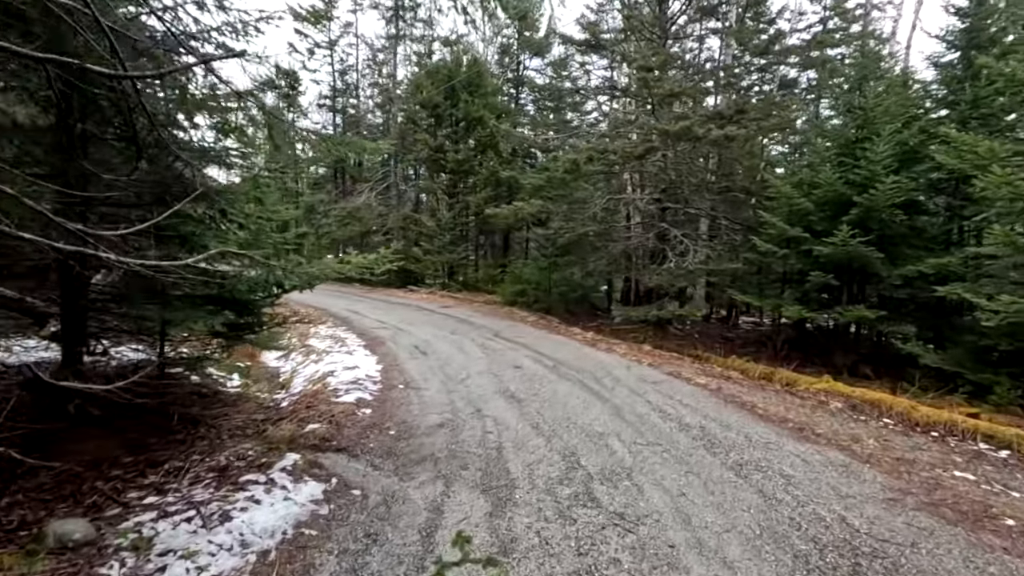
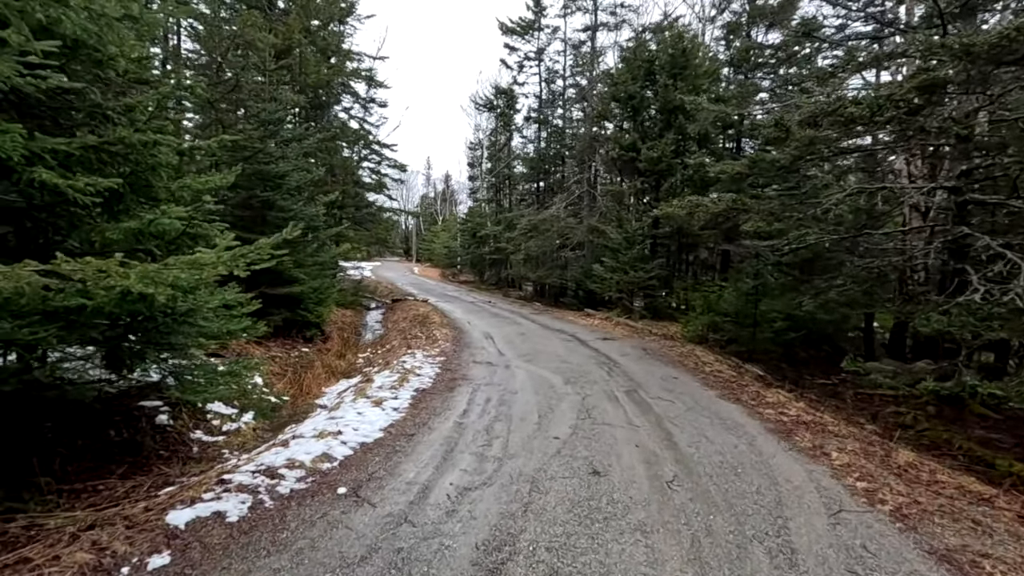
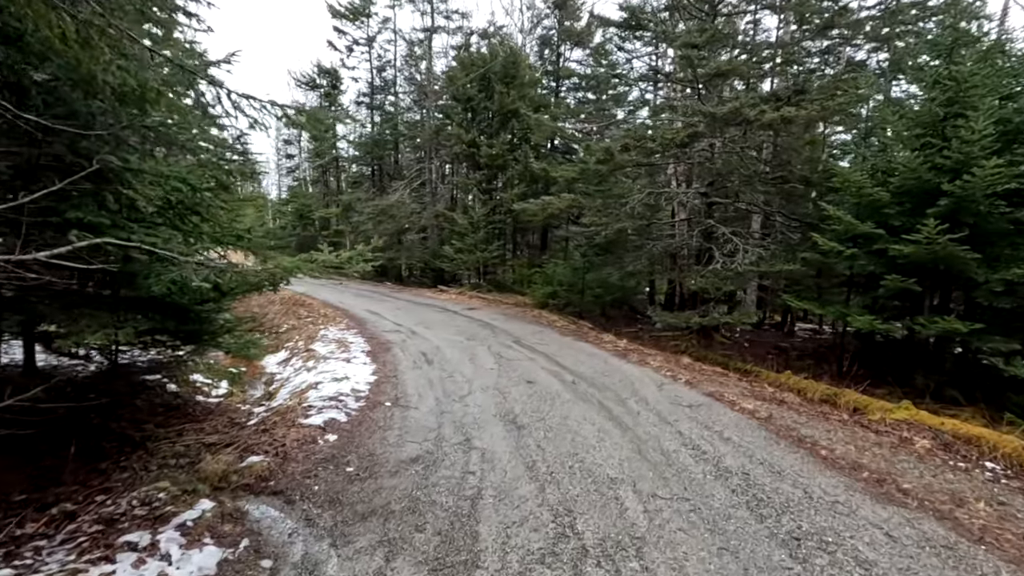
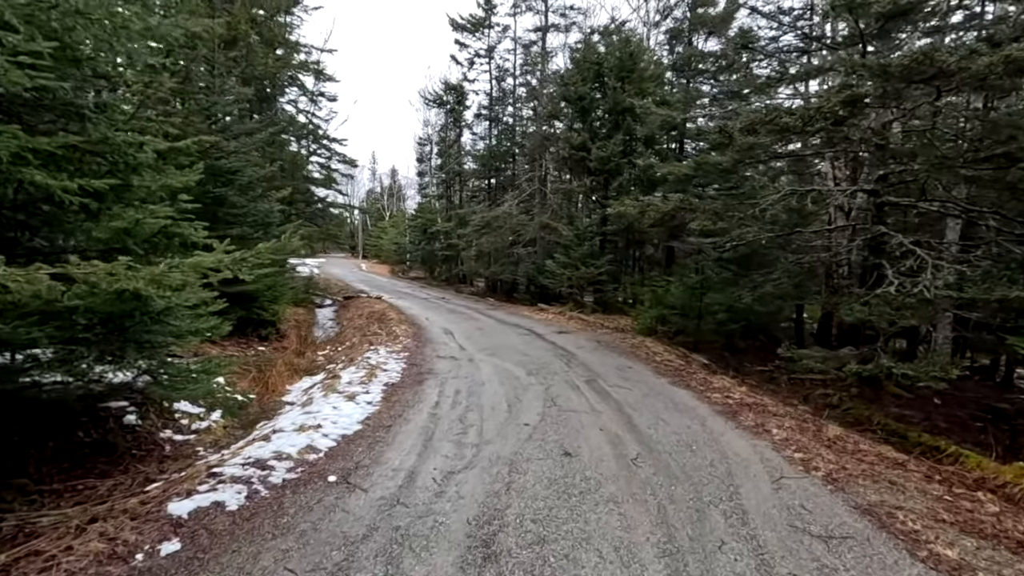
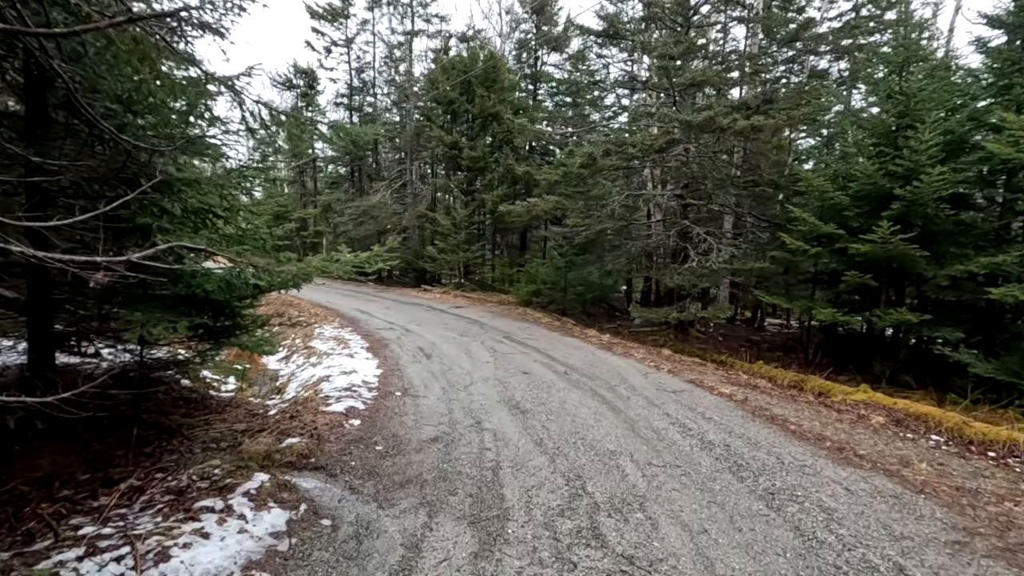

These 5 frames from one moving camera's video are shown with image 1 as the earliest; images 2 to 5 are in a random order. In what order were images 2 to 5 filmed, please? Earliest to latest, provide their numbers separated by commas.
5, 3, 4, 2
